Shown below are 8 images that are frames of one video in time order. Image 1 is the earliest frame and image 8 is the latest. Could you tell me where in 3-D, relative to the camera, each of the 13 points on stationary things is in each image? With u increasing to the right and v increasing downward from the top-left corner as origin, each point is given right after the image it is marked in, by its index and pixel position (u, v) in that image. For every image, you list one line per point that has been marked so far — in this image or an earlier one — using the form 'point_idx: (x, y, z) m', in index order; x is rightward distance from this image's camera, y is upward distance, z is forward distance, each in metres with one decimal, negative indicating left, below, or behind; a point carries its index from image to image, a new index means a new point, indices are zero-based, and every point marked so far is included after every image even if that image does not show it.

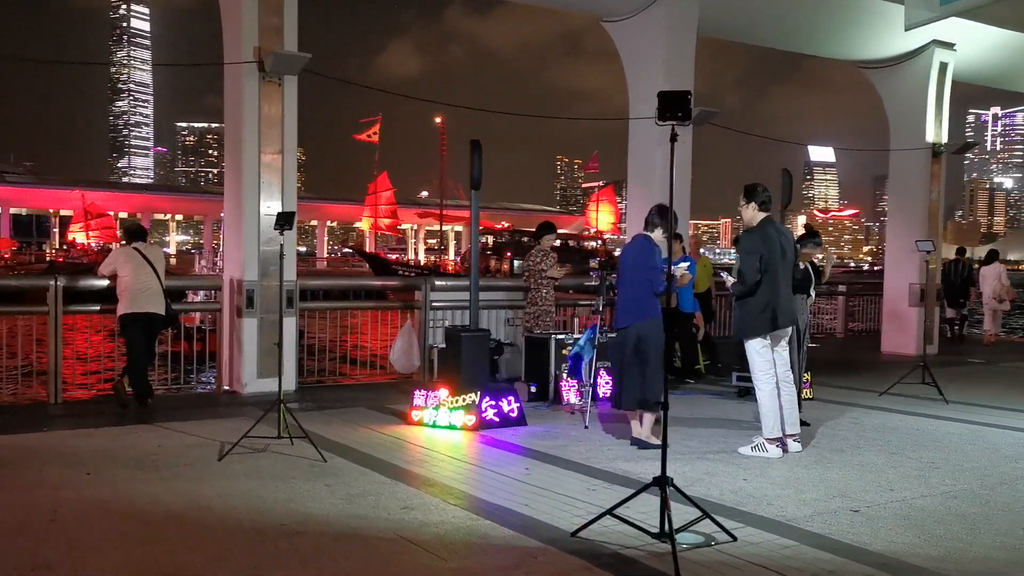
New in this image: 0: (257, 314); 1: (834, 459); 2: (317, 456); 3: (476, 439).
0: (-2.8, -0.3, +9.1) m
1: (+2.4, -1.3, +6.1) m
2: (-1.4, -1.3, +6.1) m
3: (-0.3, -1.3, +7.1) m
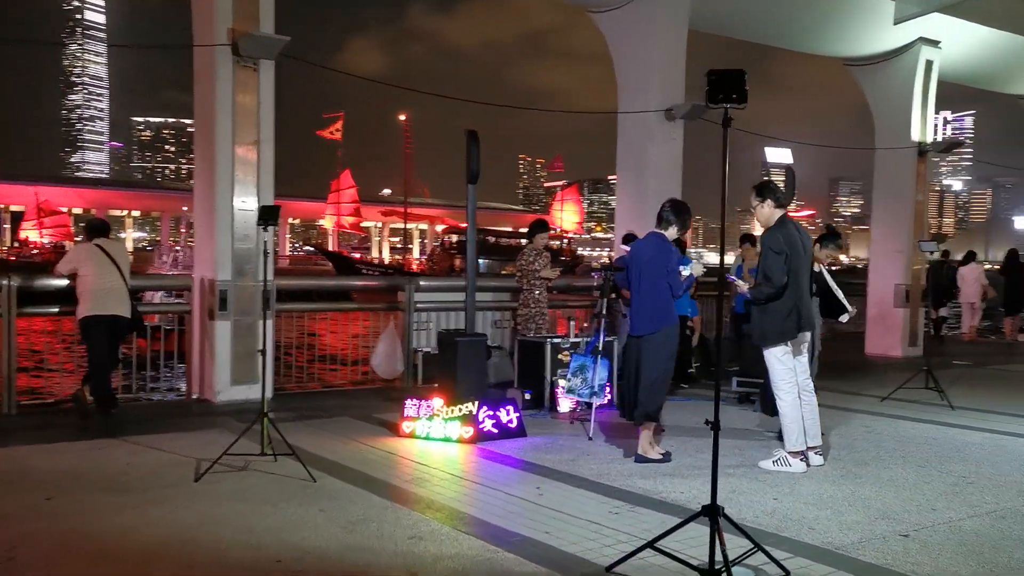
0: (-2.9, -0.3, +8.5) m
1: (+2.4, -1.3, +5.7) m
2: (-1.4, -1.3, +5.6) m
3: (-0.3, -1.3, +6.6) m
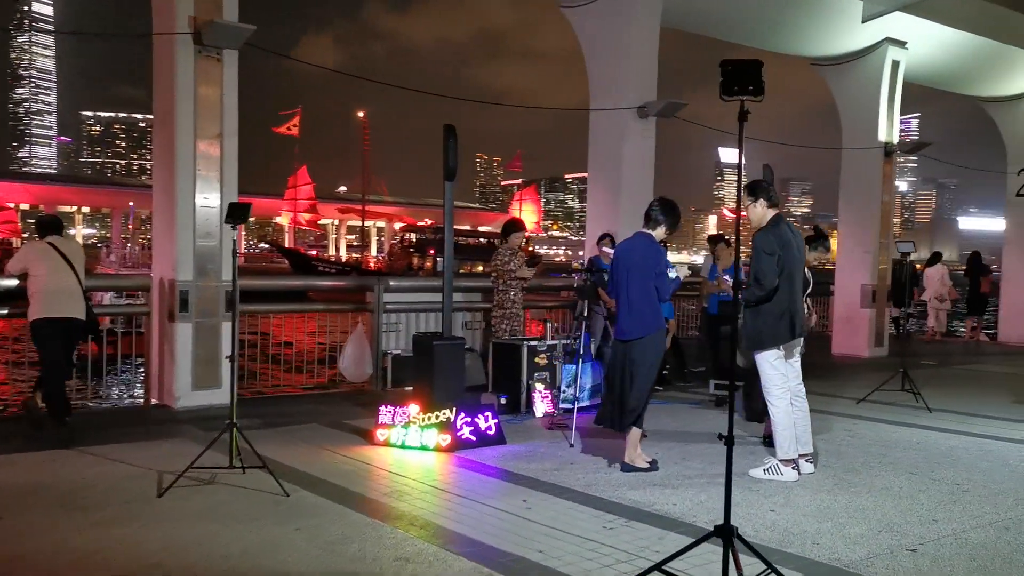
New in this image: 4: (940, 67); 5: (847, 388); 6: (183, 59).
0: (-3.1, -0.3, +8.1) m
1: (+2.3, -1.3, +5.6) m
2: (-1.5, -1.3, +5.2) m
3: (-0.5, -1.3, +6.3) m
4: (+8.1, +4.2, +15.6) m
5: (+4.1, -1.2, +10.0) m
6: (-3.2, +2.2, +7.9) m
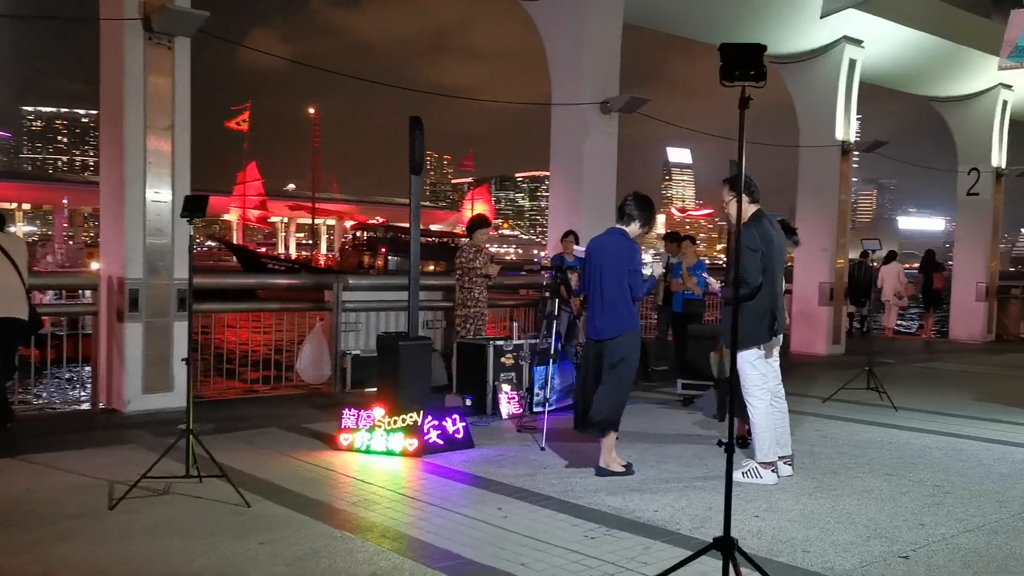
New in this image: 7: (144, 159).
0: (-3.4, -0.3, +7.6) m
1: (+2.1, -1.3, +5.5) m
2: (-1.6, -1.3, +4.9) m
3: (-0.7, -1.3, +6.0) m
4: (+7.4, +4.2, +15.8) m
5: (+3.6, -1.2, +9.9) m
6: (-3.5, +2.2, +7.5) m
7: (-3.4, +1.2, +7.6) m
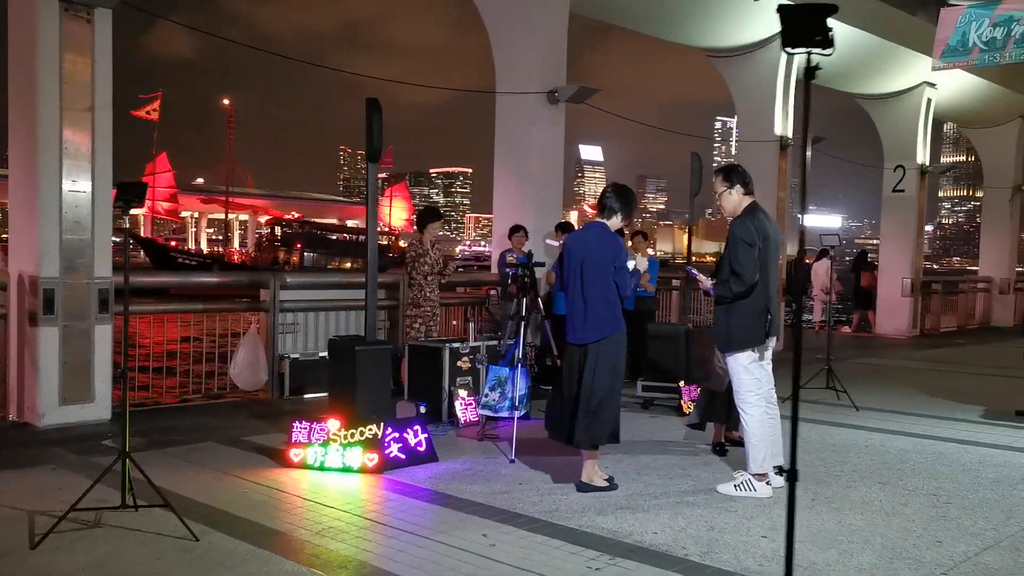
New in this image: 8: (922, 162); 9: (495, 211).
0: (-3.8, -0.3, +6.8) m
1: (+2.0, -1.3, +5.2) m
2: (-1.7, -1.3, +4.3) m
3: (-0.9, -1.3, +5.5) m
4: (+6.2, +4.3, +16.0) m
5: (+3.0, -1.2, +9.8) m
6: (-3.8, +2.2, +6.6) m
7: (-3.7, +1.2, +6.7) m
8: (+9.0, +2.7, +18.0) m
9: (-0.2, +1.0, +11.1) m
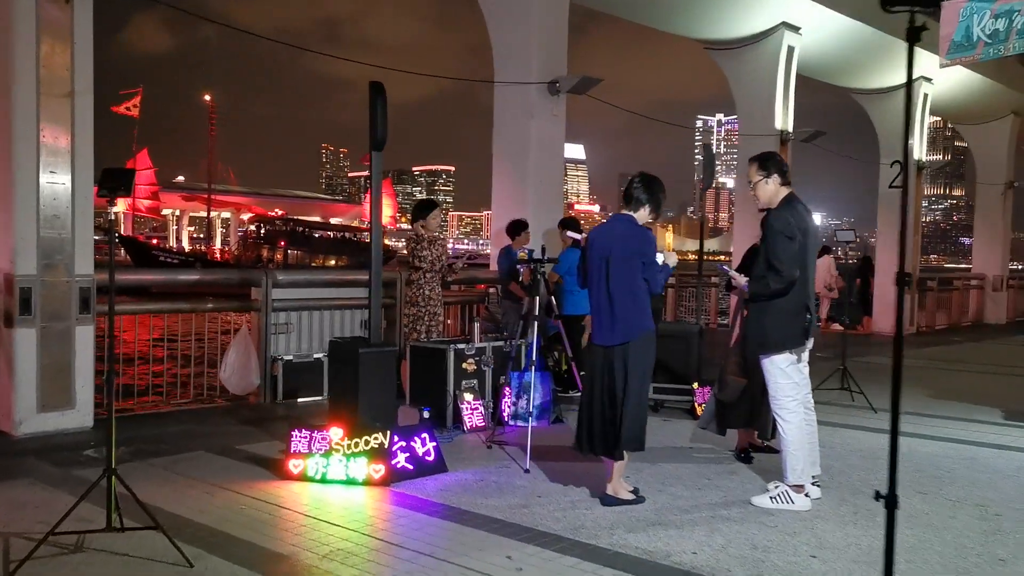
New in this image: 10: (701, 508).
0: (-3.7, -0.3, +6.3) m
1: (+2.1, -1.3, +4.9) m
2: (-1.6, -1.3, +3.8) m
3: (-0.8, -1.3, +5.1) m
4: (+6.1, +4.3, +15.7) m
5: (+3.1, -1.1, +9.5) m
6: (-3.7, +2.2, +6.1) m
7: (-3.6, +1.2, +6.2) m
8: (+8.8, +2.8, +17.8) m
9: (-0.2, +1.1, +10.7) m
10: (+1.1, -1.3, +4.8) m
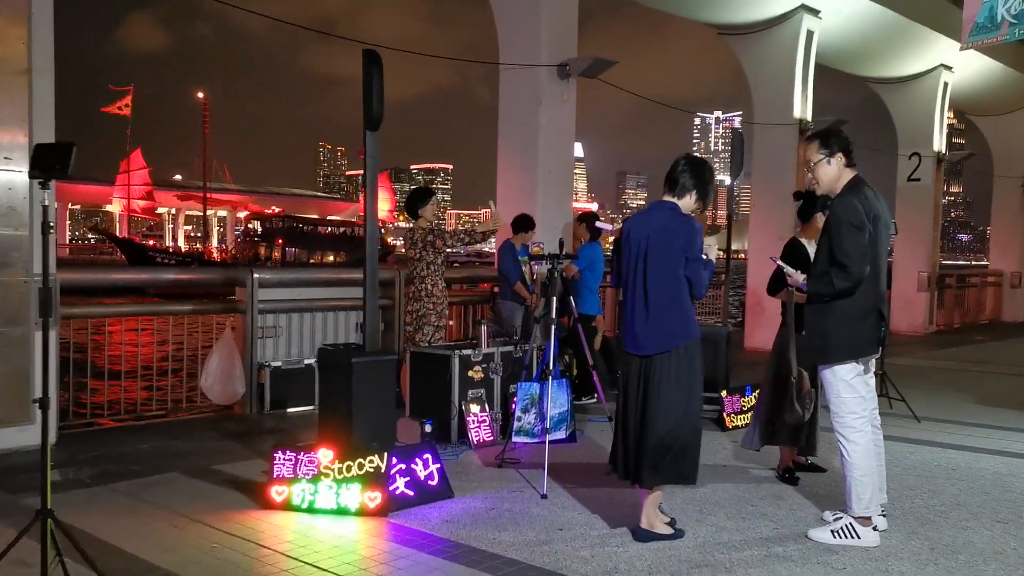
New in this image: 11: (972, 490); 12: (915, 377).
0: (-3.6, -0.3, +5.6) m
1: (+2.2, -1.3, +4.2) m
2: (-1.5, -1.3, +3.1) m
3: (-0.7, -1.3, +4.4) m
4: (+6.1, +4.3, +15.0) m
5: (+3.1, -1.1, +8.8) m
6: (-3.6, +2.2, +5.4) m
7: (-3.6, +1.2, +5.5) m
8: (+8.9, +2.9, +17.1) m
9: (-0.2, +1.1, +10.0) m
10: (+1.2, -1.3, +4.1) m
11: (+2.9, -1.2, +5.2) m
12: (+5.1, -1.1, +10.5) m
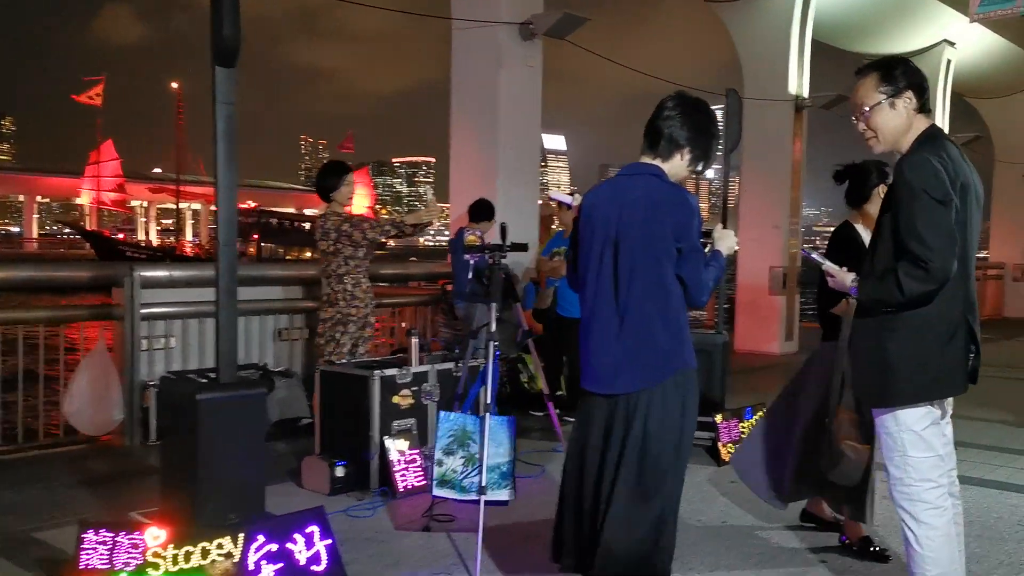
0: (-4.0, -0.3, +4.1) m
1: (+1.9, -1.3, +2.8) m
2: (-1.8, -1.3, +1.7) m
3: (-1.0, -1.3, +3.0) m
4: (+5.5, +4.4, +13.7) m
5: (+2.7, -1.1, +7.4) m
6: (-4.0, +2.2, +3.9) m
7: (-3.9, +1.2, +4.0) m
8: (+8.3, +3.0, +15.8) m
9: (-0.6, +1.1, +8.6) m
10: (+0.9, -1.3, +2.7) m
11: (+2.5, -1.3, +3.8) m
12: (+4.7, -1.1, +9.2) m
